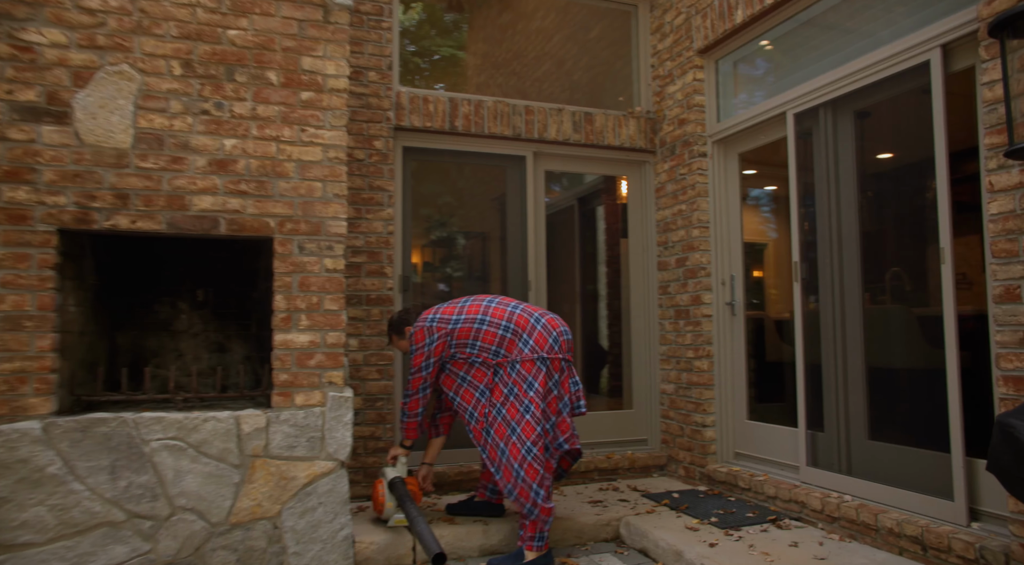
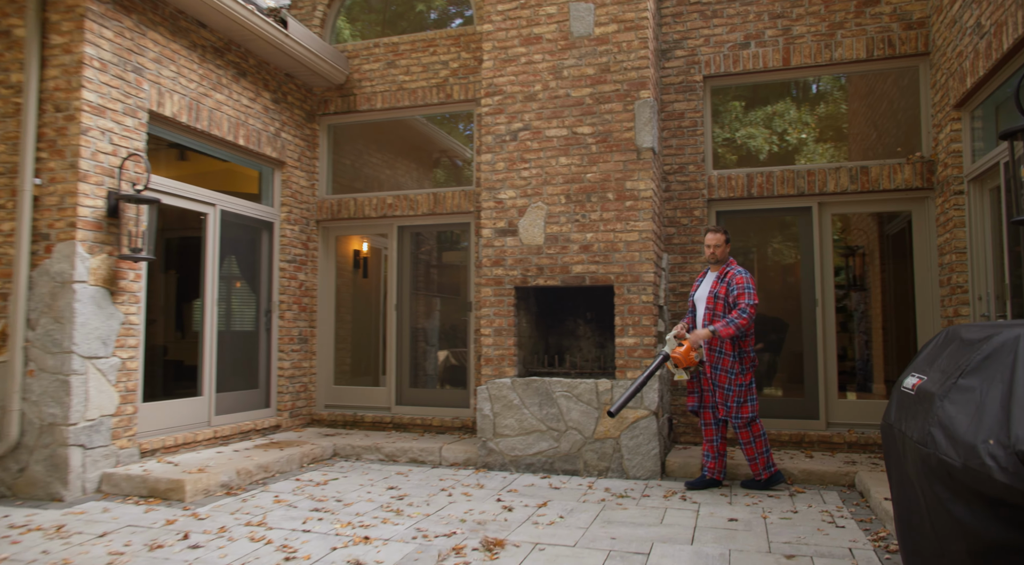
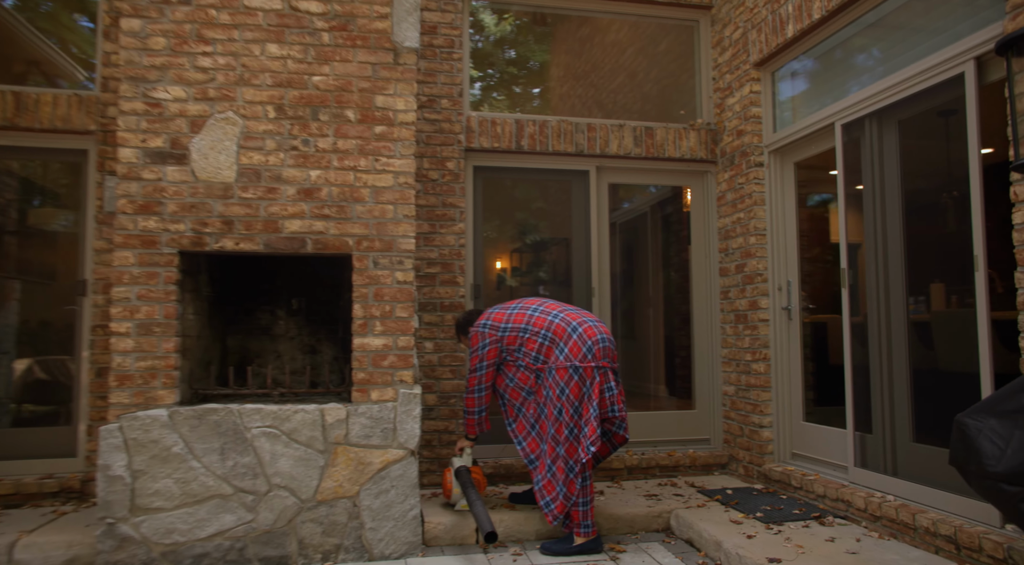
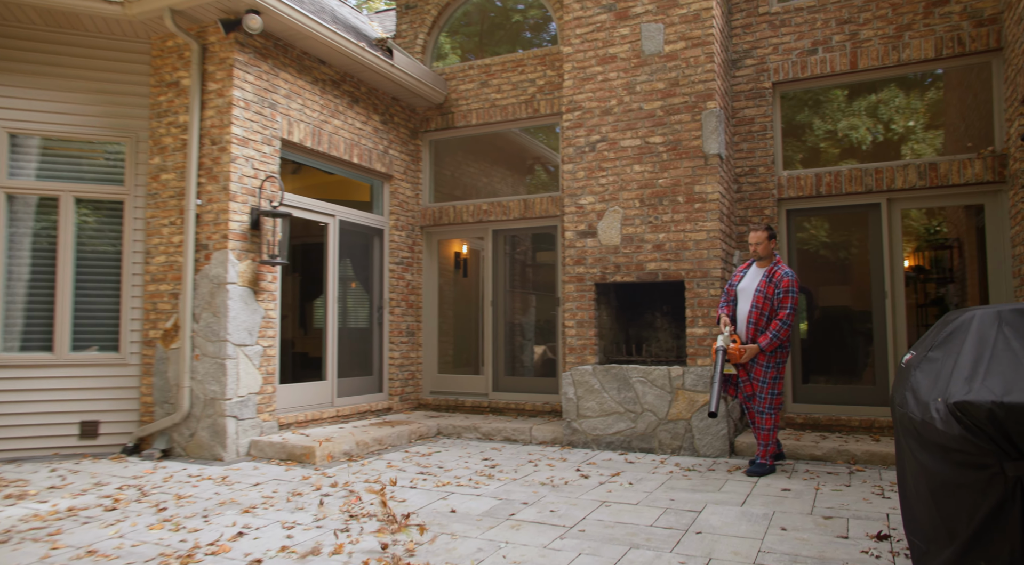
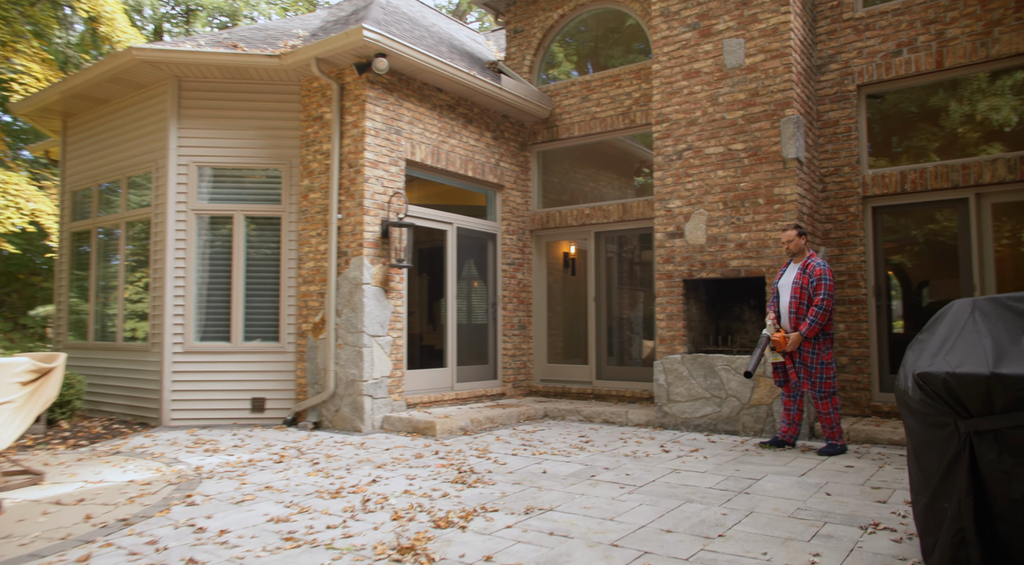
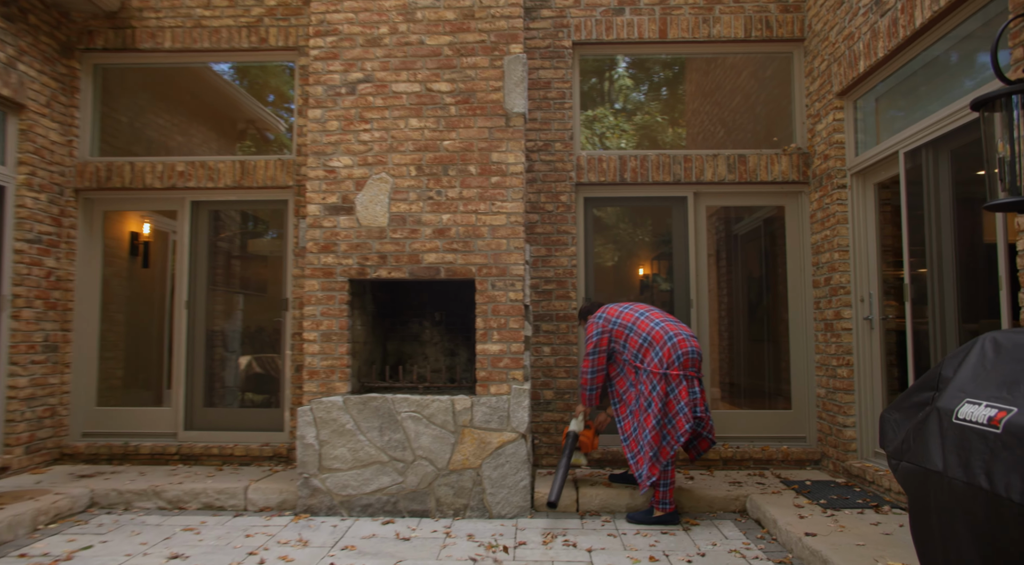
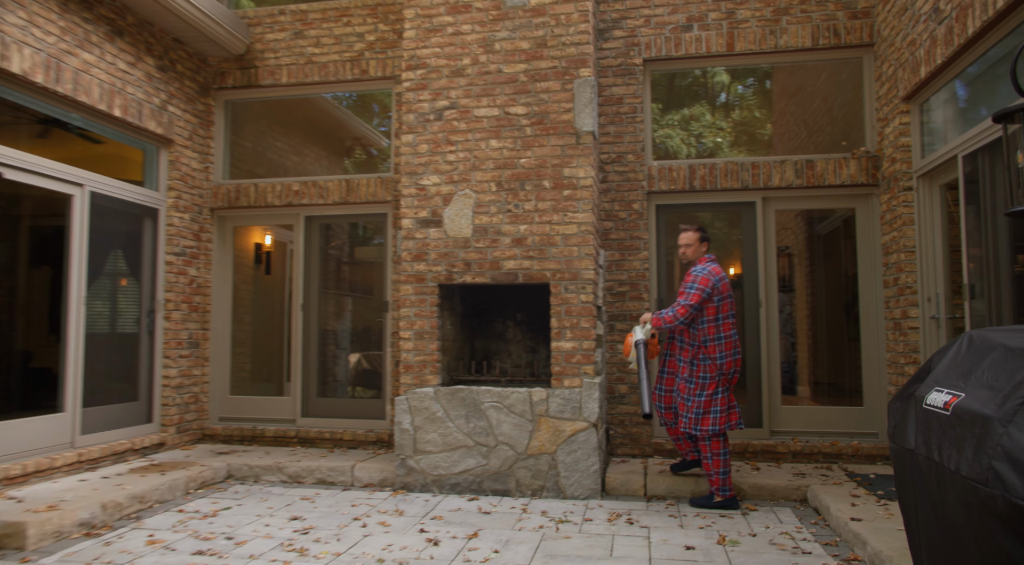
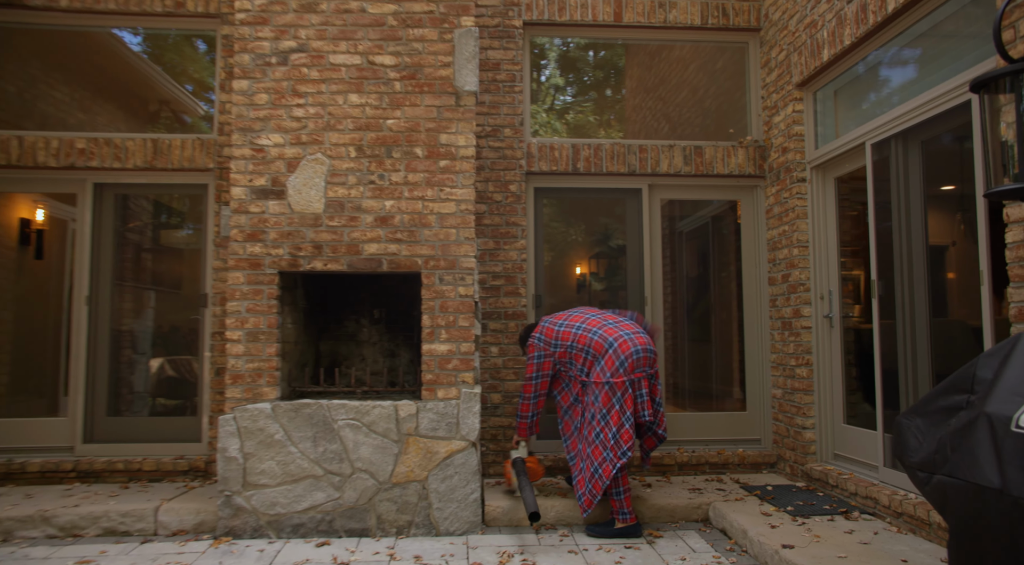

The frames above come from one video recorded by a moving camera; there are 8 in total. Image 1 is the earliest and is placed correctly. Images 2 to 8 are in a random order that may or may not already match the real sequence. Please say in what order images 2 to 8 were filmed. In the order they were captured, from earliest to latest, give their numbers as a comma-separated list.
3, 8, 6, 7, 2, 4, 5
